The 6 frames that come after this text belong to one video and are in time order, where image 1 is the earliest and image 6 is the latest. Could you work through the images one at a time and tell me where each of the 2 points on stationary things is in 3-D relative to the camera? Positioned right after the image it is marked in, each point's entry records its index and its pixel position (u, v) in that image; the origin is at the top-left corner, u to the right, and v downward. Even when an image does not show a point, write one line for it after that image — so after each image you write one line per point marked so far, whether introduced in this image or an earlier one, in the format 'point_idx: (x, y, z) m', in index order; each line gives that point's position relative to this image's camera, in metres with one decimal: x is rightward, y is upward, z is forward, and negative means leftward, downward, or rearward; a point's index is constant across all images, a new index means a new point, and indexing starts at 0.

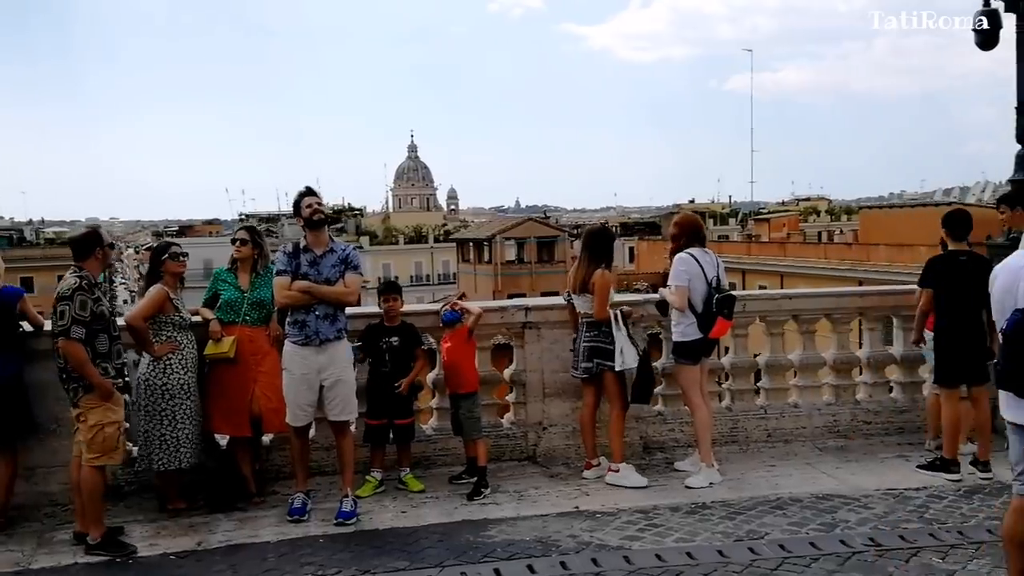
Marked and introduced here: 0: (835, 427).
0: (+2.1, -0.9, +6.1) m
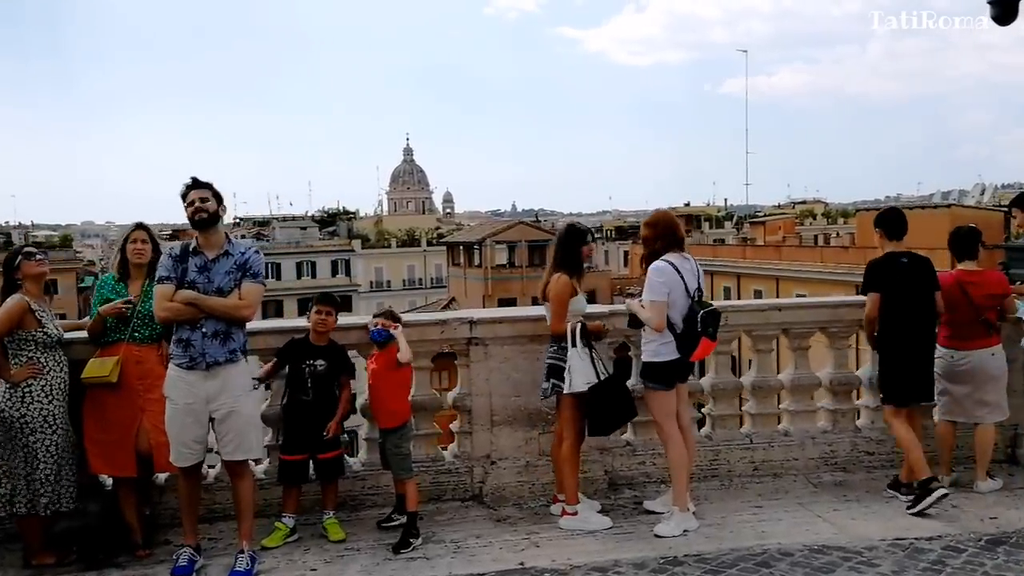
0: (+1.8, -1.0, +5.2) m
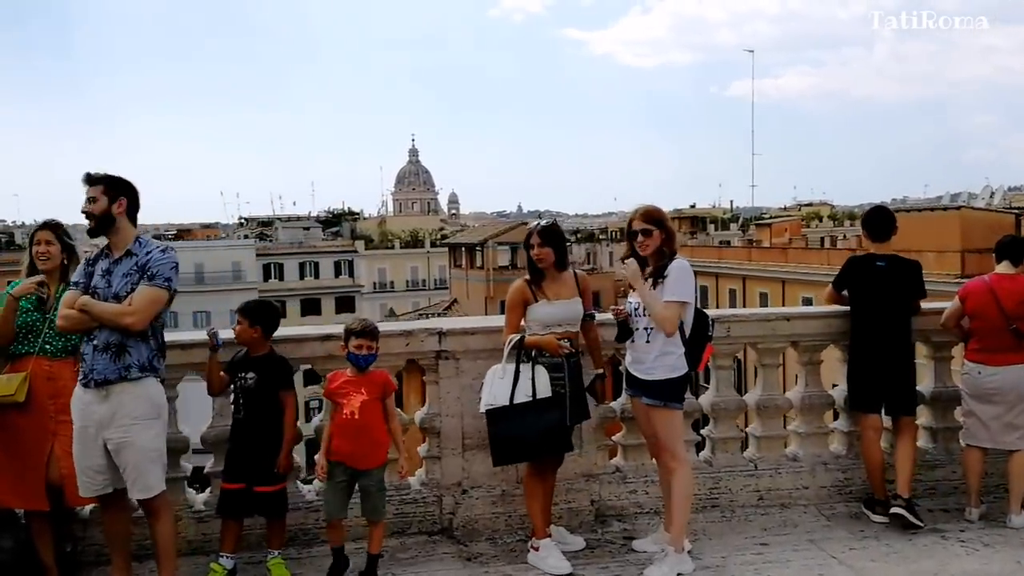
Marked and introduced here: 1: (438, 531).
0: (+1.7, -1.0, +4.7) m
1: (-0.4, -1.2, +4.4) m
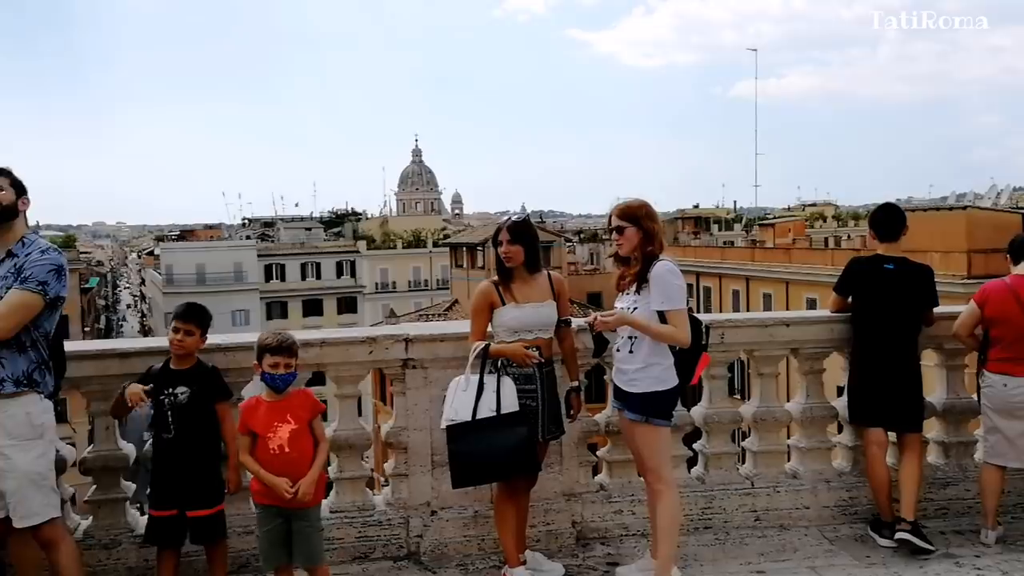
0: (+1.6, -1.0, +4.3) m
1: (-0.5, -1.2, +4.0) m
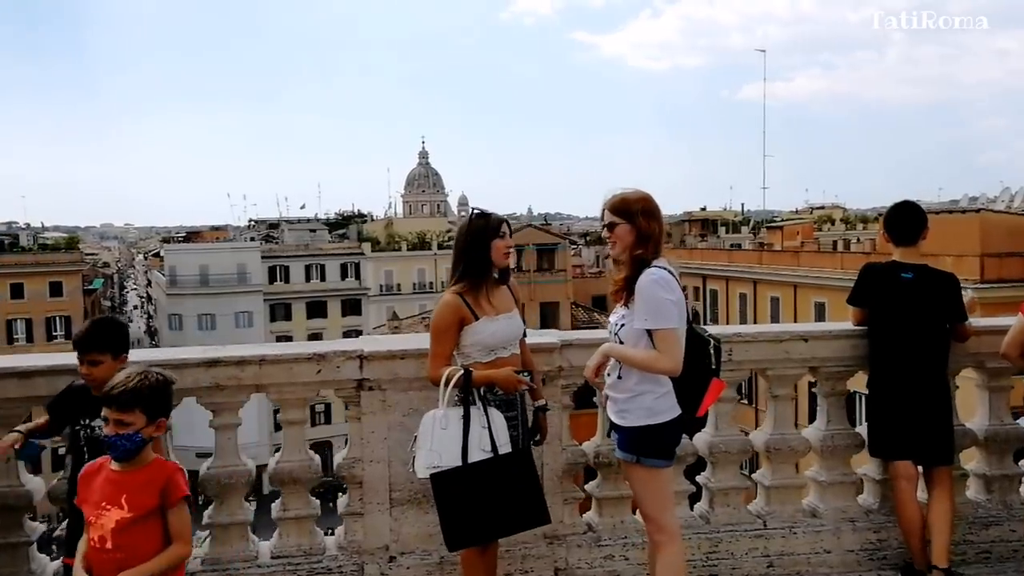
0: (+1.5, -1.1, +3.7) m
1: (-0.6, -1.2, +3.4) m
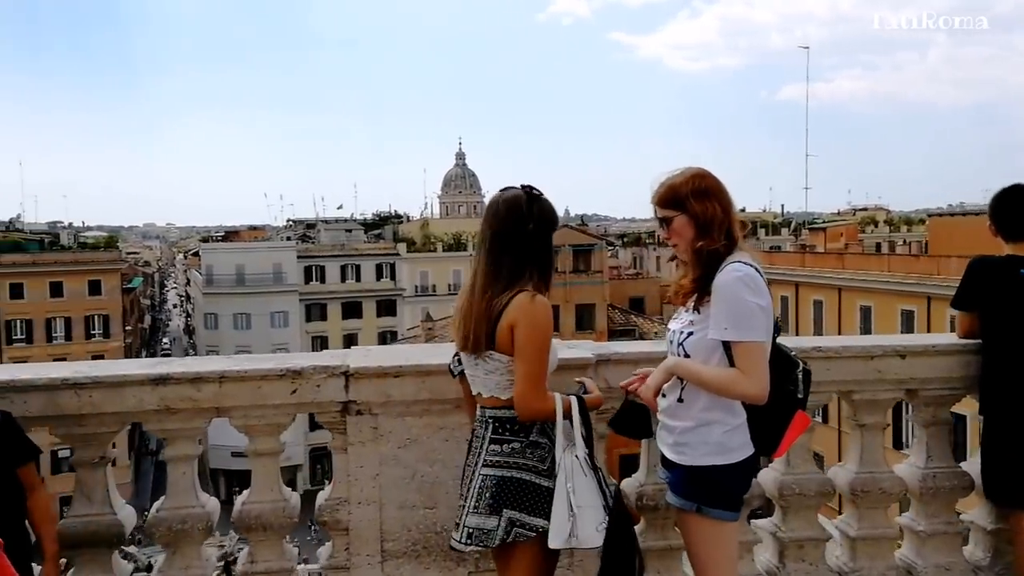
0: (+1.6, -1.1, +3.0) m
1: (-0.5, -1.2, +2.8) m
